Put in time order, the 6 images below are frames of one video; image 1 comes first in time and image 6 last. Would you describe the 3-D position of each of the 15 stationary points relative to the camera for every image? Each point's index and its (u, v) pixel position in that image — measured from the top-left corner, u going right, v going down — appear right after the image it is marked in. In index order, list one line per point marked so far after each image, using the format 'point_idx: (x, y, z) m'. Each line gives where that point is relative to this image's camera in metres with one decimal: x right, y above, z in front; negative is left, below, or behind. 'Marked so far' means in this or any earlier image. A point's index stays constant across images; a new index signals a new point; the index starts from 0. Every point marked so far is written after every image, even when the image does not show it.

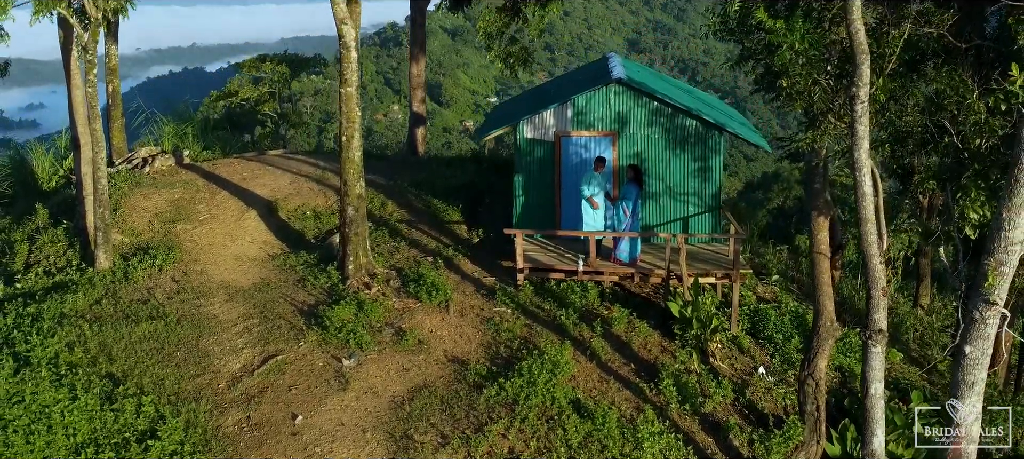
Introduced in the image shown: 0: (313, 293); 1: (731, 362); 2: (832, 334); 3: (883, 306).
0: (-2.6, -0.9, +10.4) m
1: (+2.8, -1.7, +10.2) m
2: (+3.7, -1.2, +9.0) m
3: (+3.5, -0.8, +7.4) m
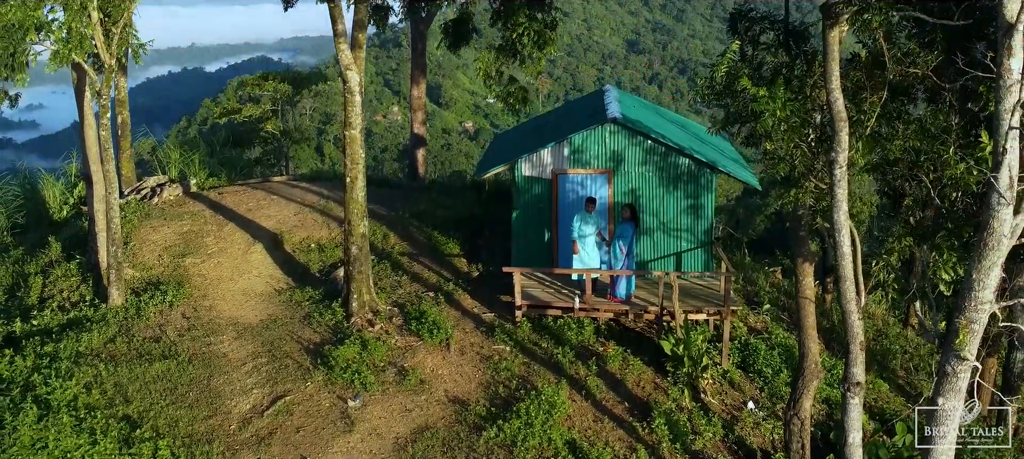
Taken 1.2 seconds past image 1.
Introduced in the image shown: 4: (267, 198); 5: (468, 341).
0: (-2.7, -1.4, +10.8) m
1: (+2.8, -2.3, +10.6) m
2: (+3.6, -1.7, +9.4) m
3: (+3.4, -1.3, +7.8) m
4: (-4.8, +0.6, +15.3) m
5: (-0.6, -1.5, +10.7) m
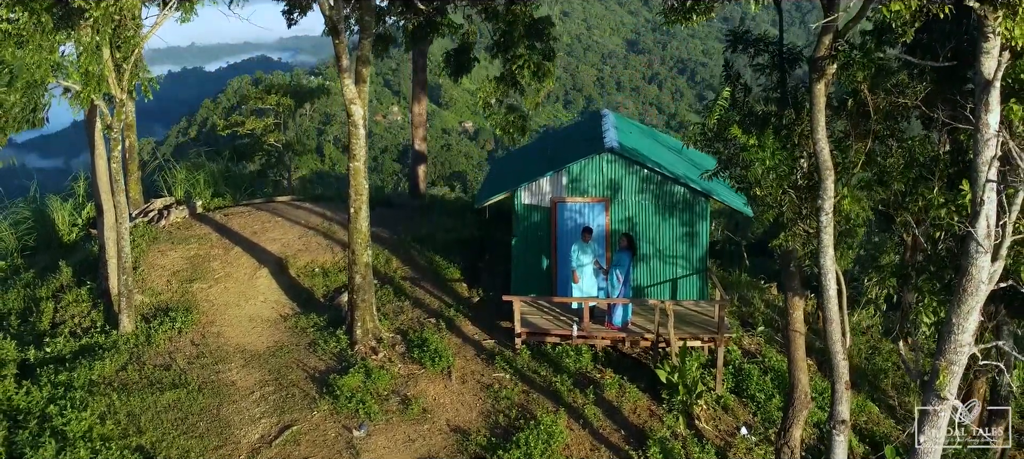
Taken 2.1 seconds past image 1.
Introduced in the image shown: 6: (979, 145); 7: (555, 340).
0: (-2.7, -1.8, +11.1) m
1: (+2.8, -2.7, +10.9) m
2: (+3.6, -2.2, +9.7) m
3: (+3.4, -1.8, +8.1) m
4: (-4.8, +0.2, +15.6) m
5: (-0.6, -2.0, +11.0) m
6: (+4.2, +0.8, +7.0) m
7: (+0.6, -1.6, +11.4) m
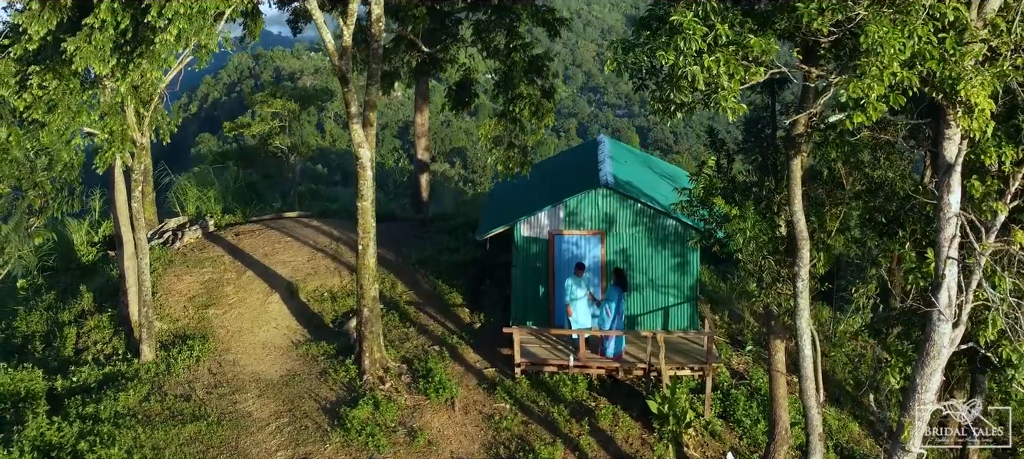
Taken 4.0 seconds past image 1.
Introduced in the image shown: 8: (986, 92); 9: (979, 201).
0: (-2.7, -2.4, +11.8) m
1: (+2.8, -3.2, +11.6) m
2: (+3.6, -2.8, +10.4) m
3: (+3.4, -2.4, +8.7) m
4: (-4.8, -0.2, +16.2) m
5: (-0.6, -2.5, +11.7) m
6: (+4.2, +0.1, +7.6) m
7: (+0.6, -2.1, +12.0) m
8: (+3.9, +1.2, +6.4) m
9: (+4.7, +0.3, +7.9) m
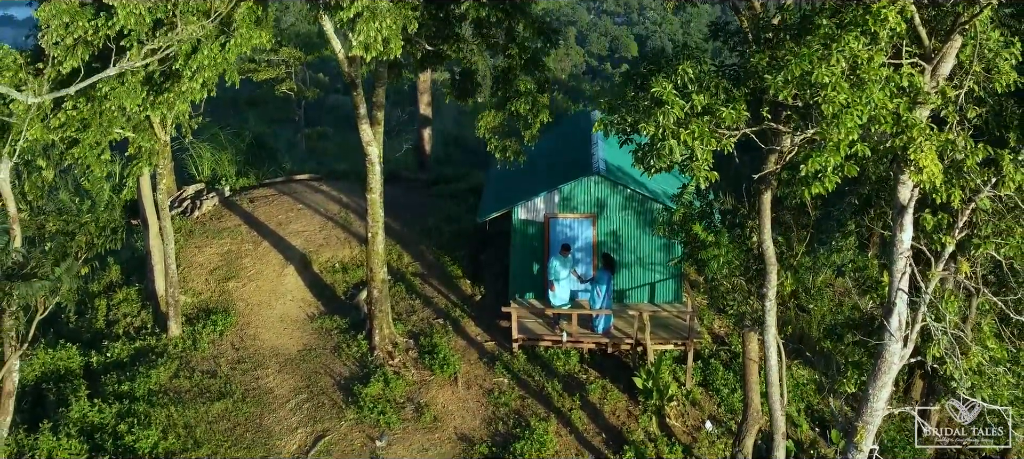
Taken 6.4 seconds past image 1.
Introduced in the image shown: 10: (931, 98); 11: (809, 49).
0: (-2.7, -2.2, +12.9) m
1: (+2.8, -3.1, +12.8) m
2: (+3.6, -2.8, +11.5) m
3: (+3.4, -2.6, +9.8) m
4: (-4.8, +0.5, +17.0) m
5: (-0.6, -2.4, +12.8) m
6: (+4.1, -0.3, +8.4) m
7: (+0.6, -1.9, +13.1) m
8: (+3.8, +0.7, +7.1) m
9: (+4.6, 0.0, +8.7) m
10: (+3.9, +1.2, +7.3) m
11: (+2.6, +1.6, +6.9) m
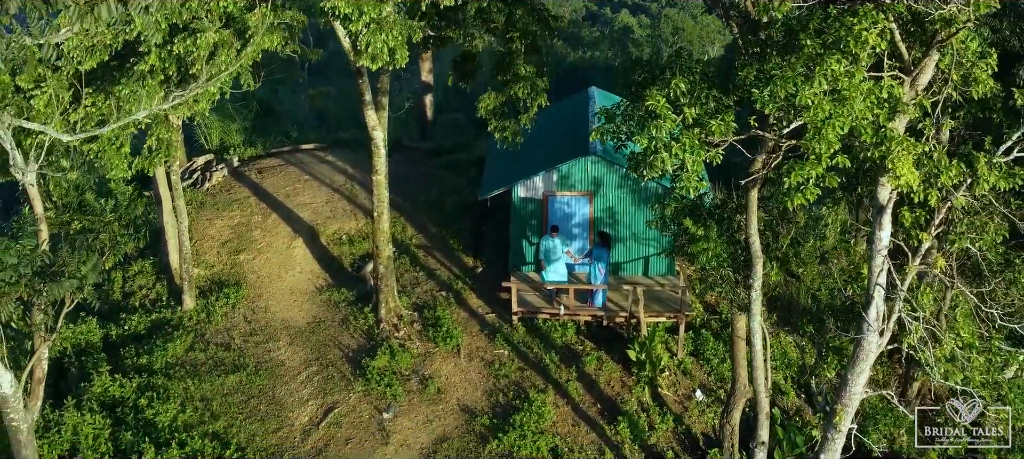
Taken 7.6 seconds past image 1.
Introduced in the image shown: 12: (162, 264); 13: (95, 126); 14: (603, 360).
0: (-2.7, -1.8, +13.5) m
1: (+2.8, -2.7, +13.4) m
2: (+3.6, -2.5, +12.2) m
3: (+3.4, -2.5, +10.5) m
4: (-4.8, +1.1, +17.4) m
5: (-0.6, -2.0, +13.5) m
6: (+4.1, -0.2, +8.9) m
7: (+0.6, -1.6, +13.7) m
8: (+3.8, +0.6, +7.5) m
9: (+4.6, 0.0, +9.1) m
10: (+3.9, +1.2, +7.6) m
11: (+2.6, +1.5, +7.2) m
12: (-6.7, -0.6, +15.0) m
13: (-5.2, +1.3, +9.7) m
14: (+1.6, -2.2, +13.4) m
